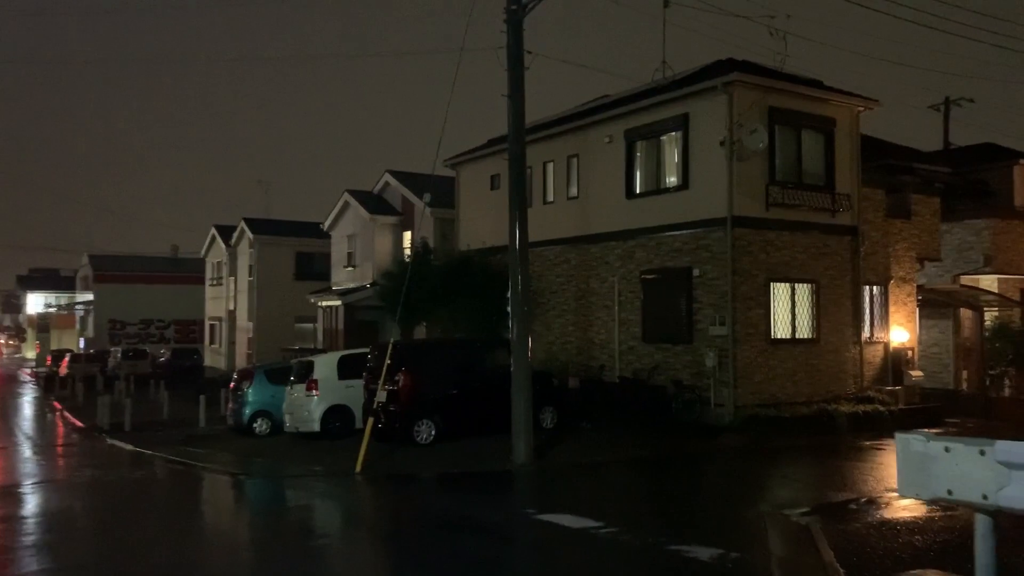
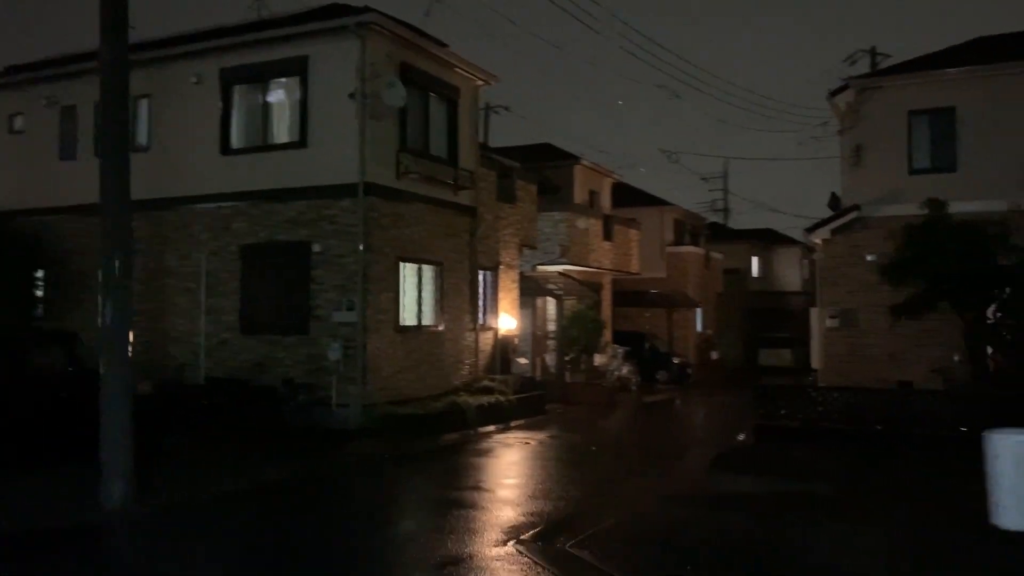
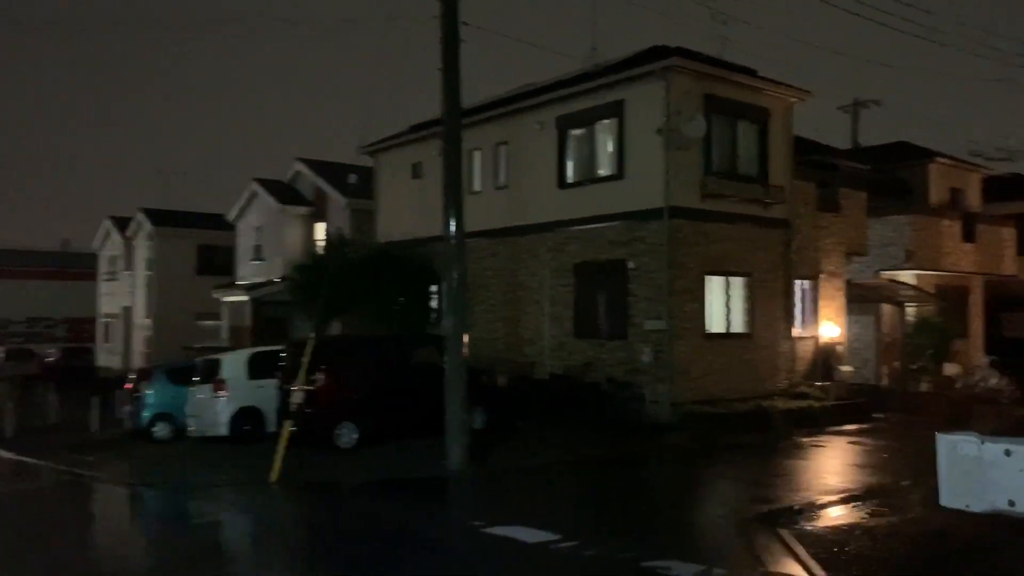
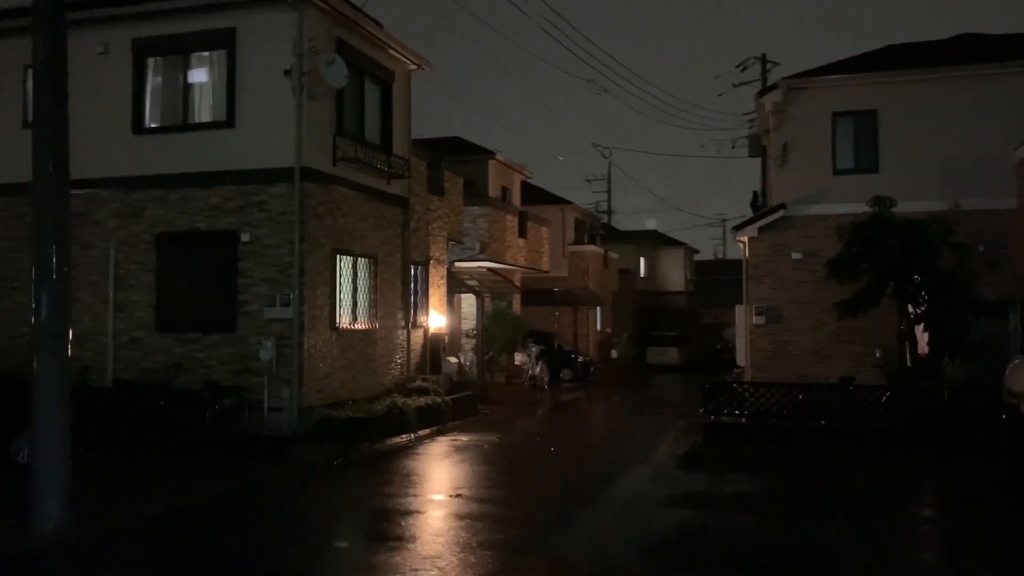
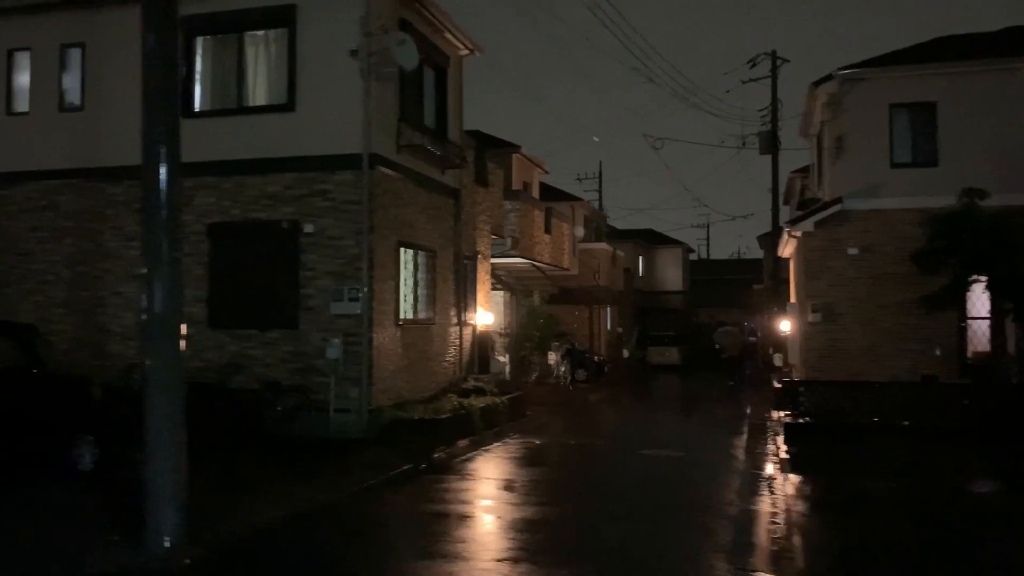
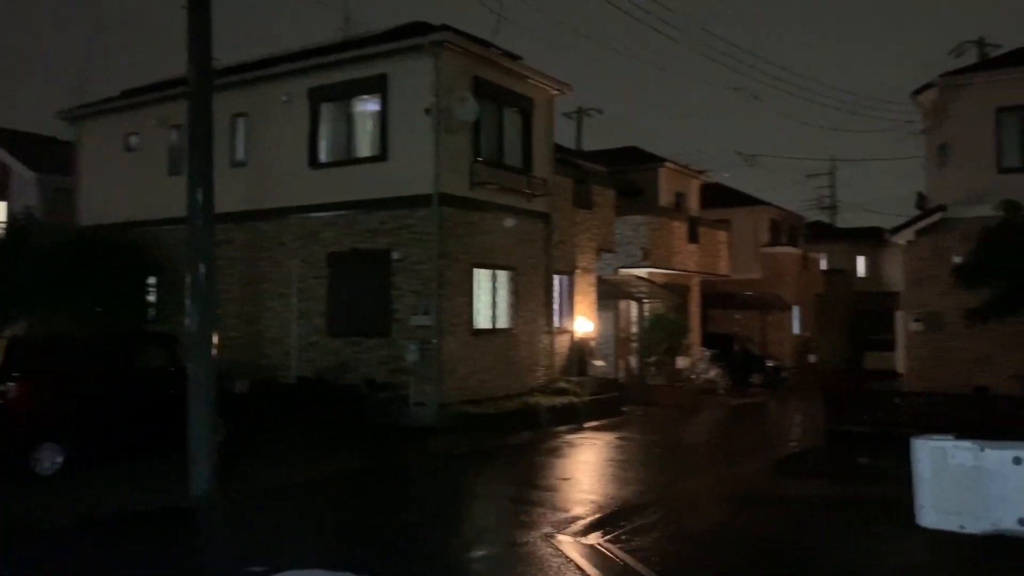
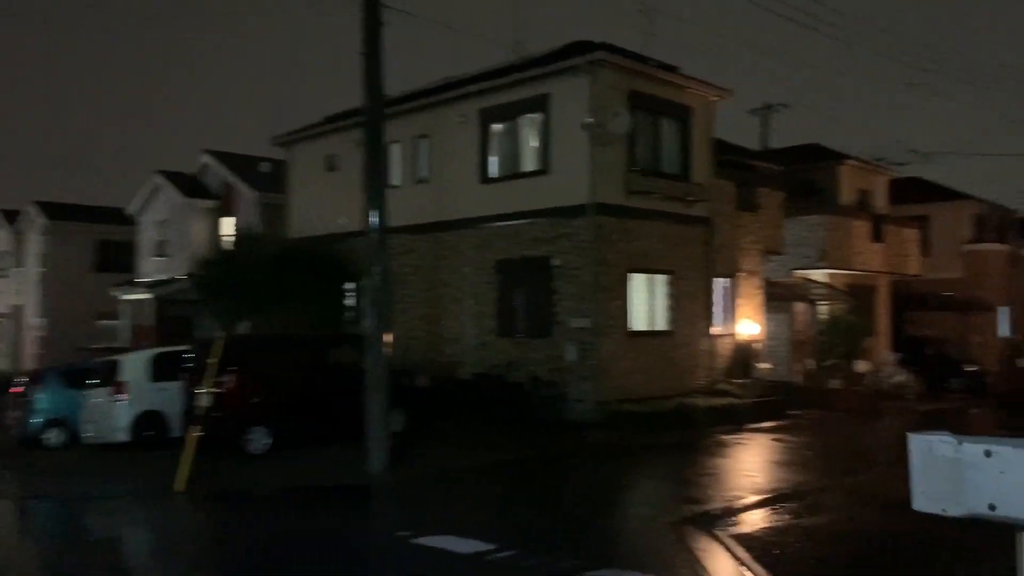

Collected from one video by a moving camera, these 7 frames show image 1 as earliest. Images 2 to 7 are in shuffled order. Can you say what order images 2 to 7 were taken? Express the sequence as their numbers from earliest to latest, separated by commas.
3, 7, 6, 2, 4, 5
